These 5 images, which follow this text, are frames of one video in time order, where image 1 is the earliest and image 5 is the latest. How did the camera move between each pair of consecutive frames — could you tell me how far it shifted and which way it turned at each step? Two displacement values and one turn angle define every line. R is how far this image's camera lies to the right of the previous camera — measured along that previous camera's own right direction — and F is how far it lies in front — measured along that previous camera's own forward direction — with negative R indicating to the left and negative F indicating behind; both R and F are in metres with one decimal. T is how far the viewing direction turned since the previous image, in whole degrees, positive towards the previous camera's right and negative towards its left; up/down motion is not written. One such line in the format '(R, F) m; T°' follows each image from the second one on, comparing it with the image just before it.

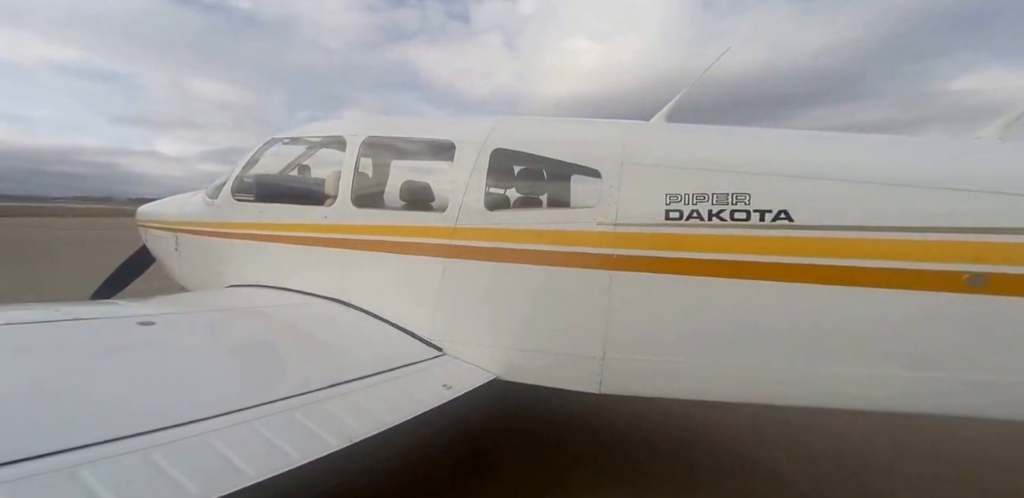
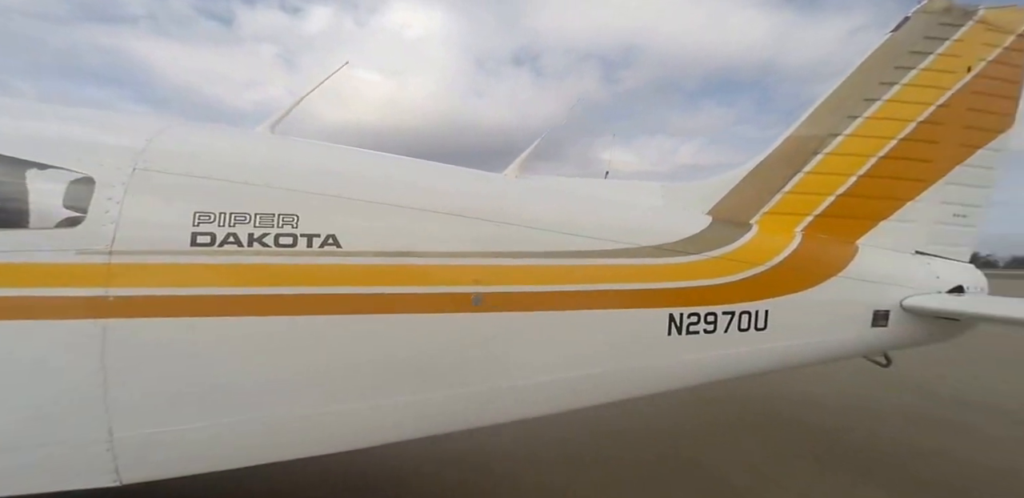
(+0.2, +0.1) m; +23°
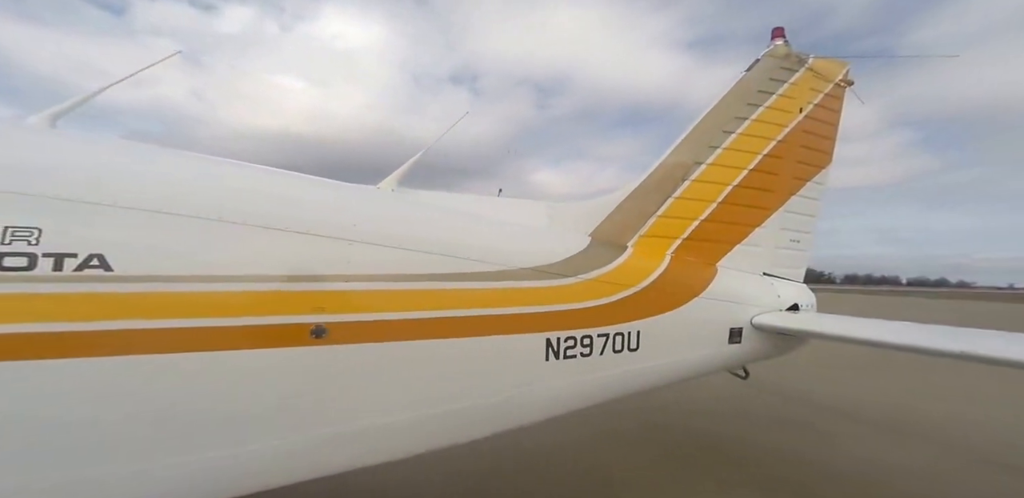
(+0.2, +0.1) m; +12°
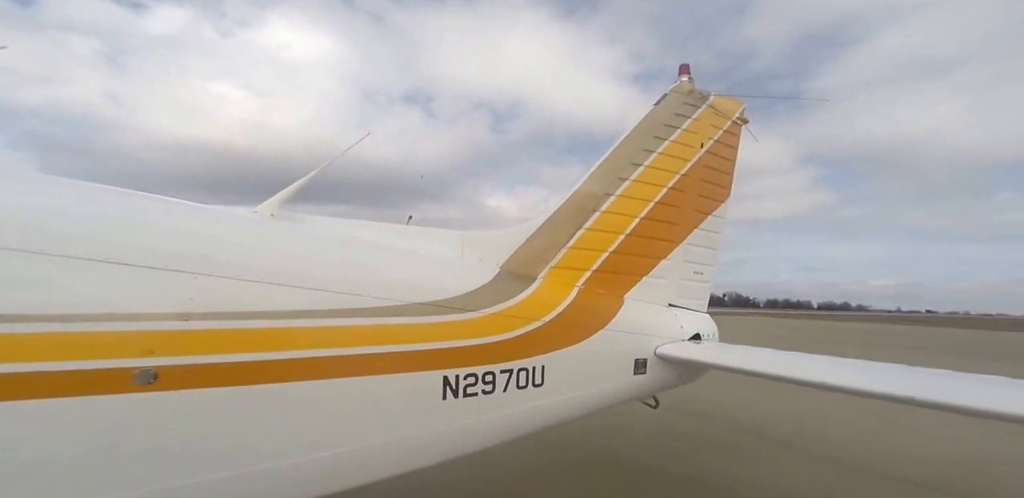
(+0.3, 0.0) m; +7°
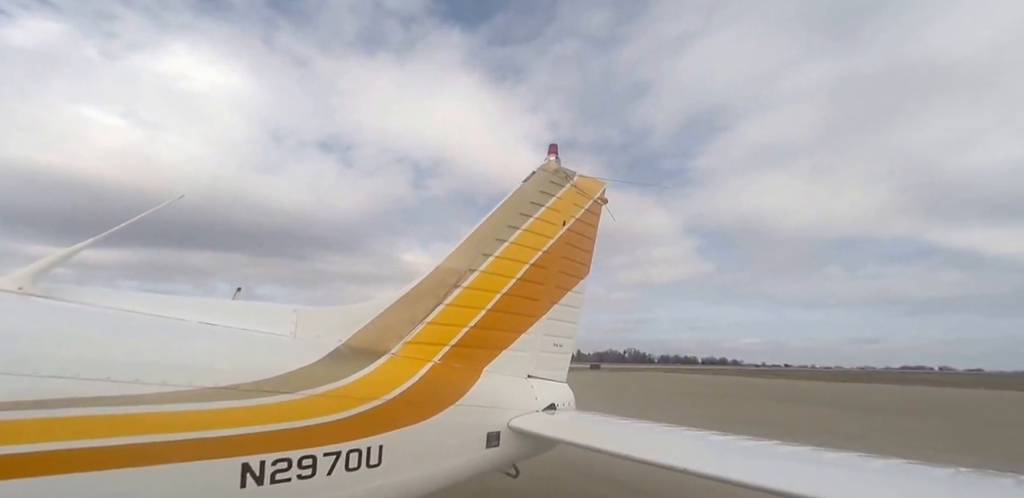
(+0.4, -0.1) m; +11°
